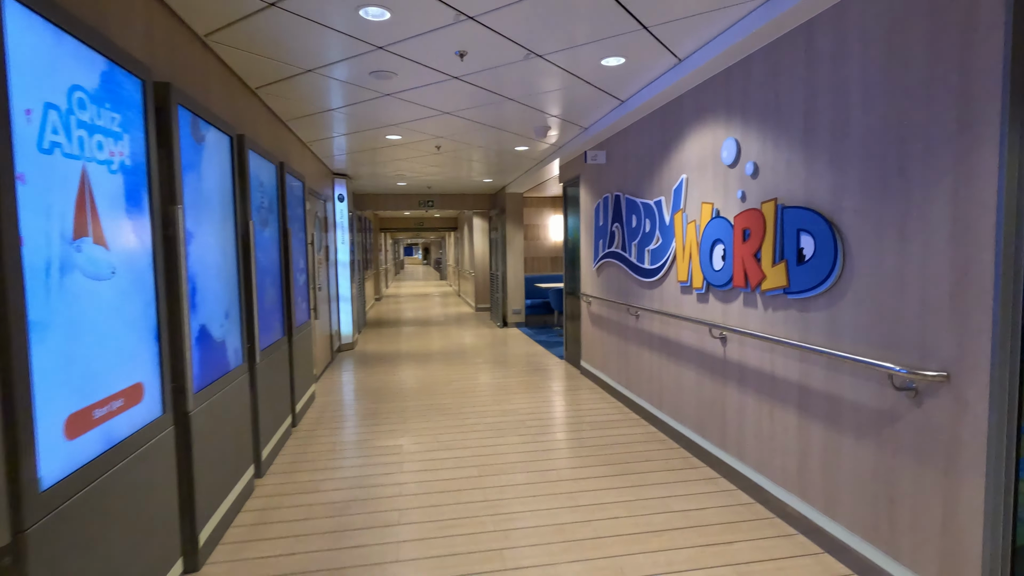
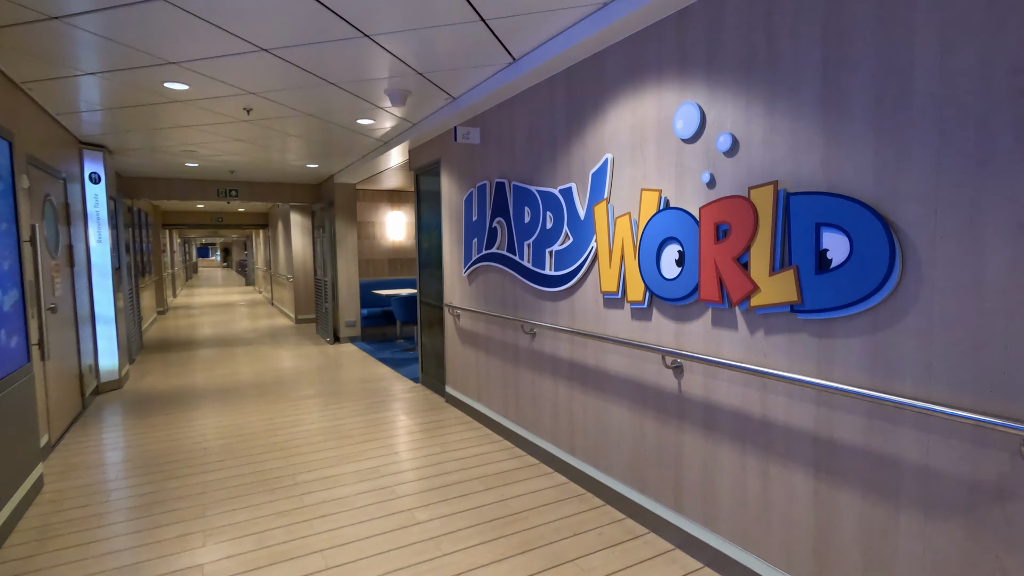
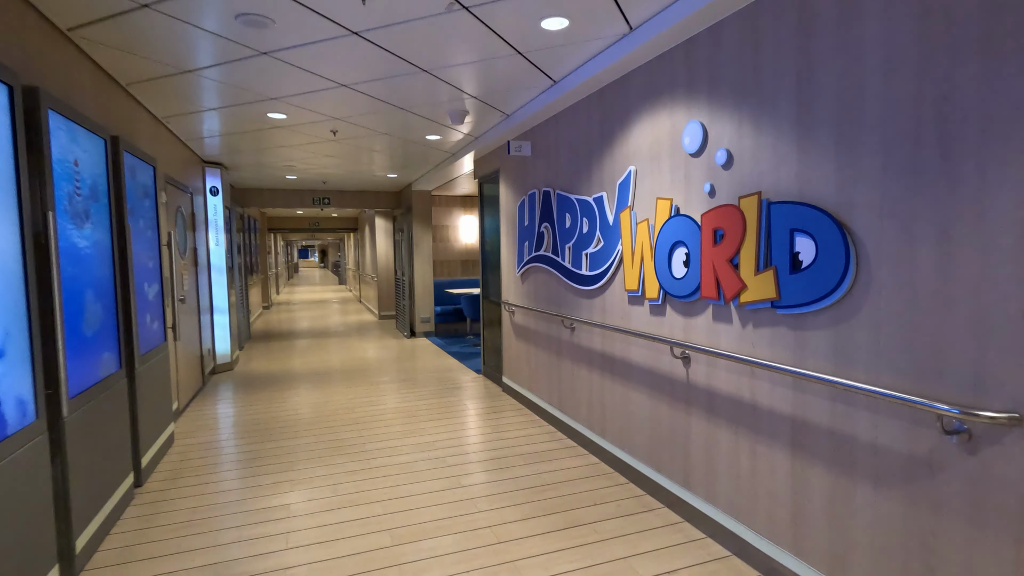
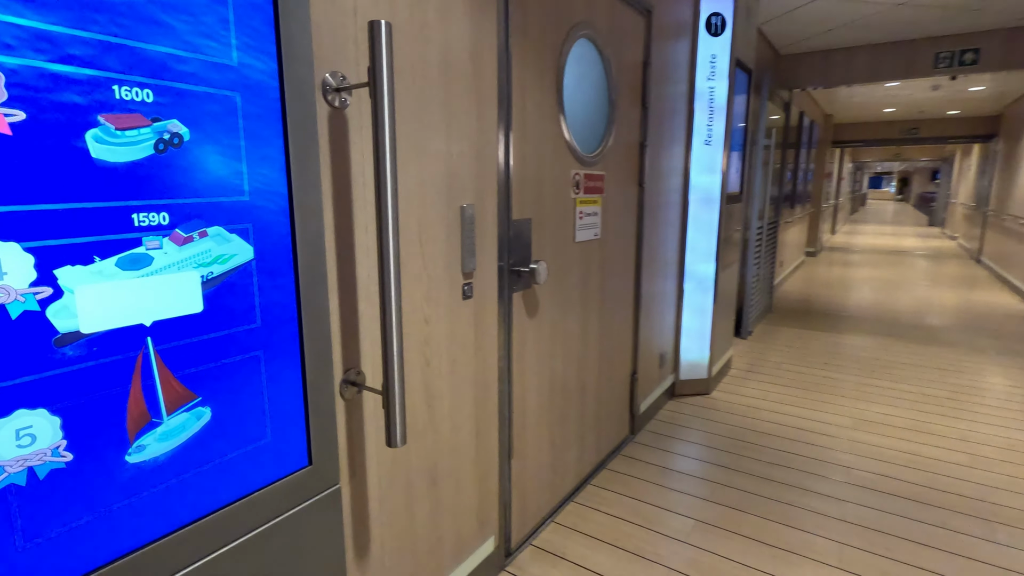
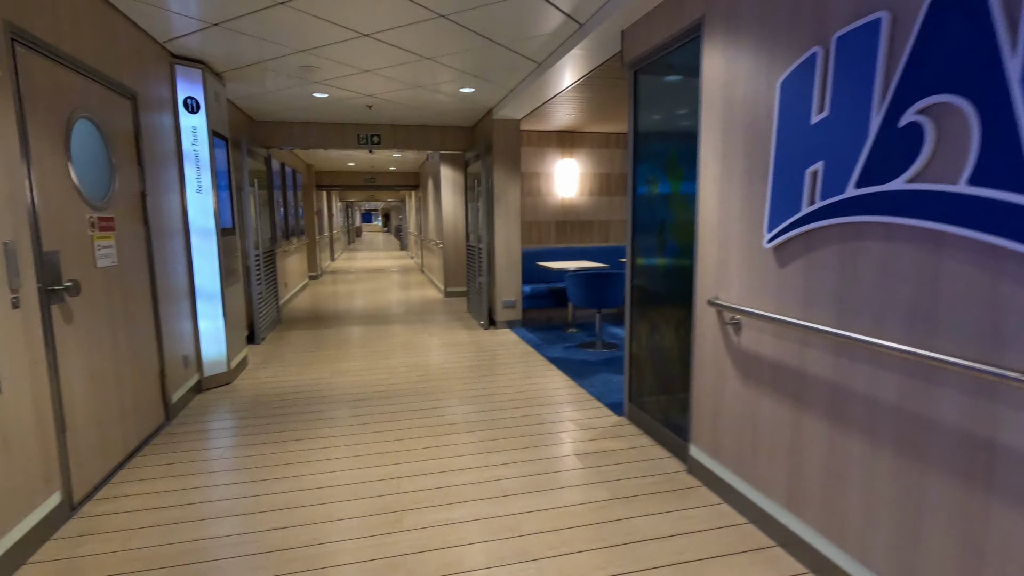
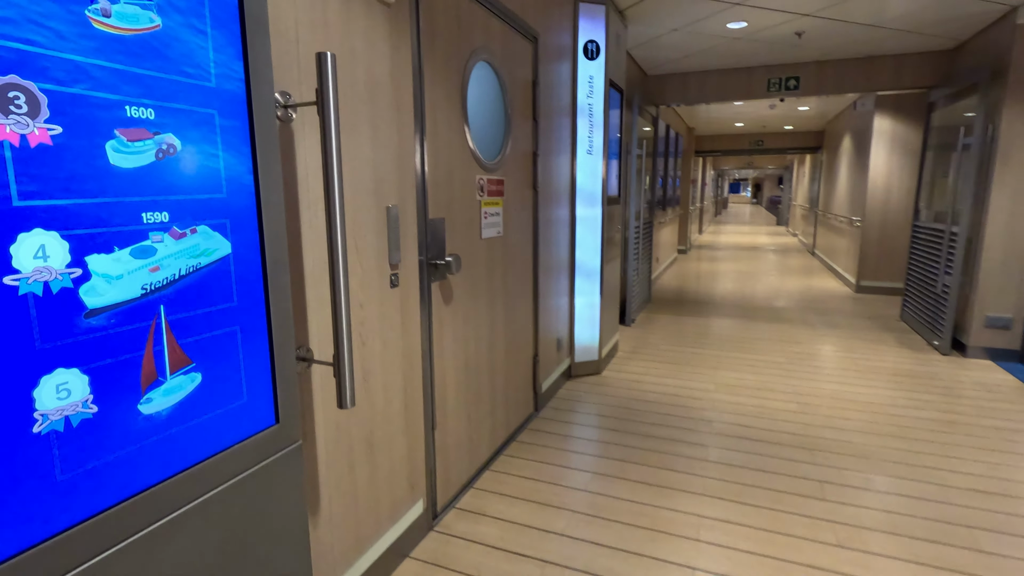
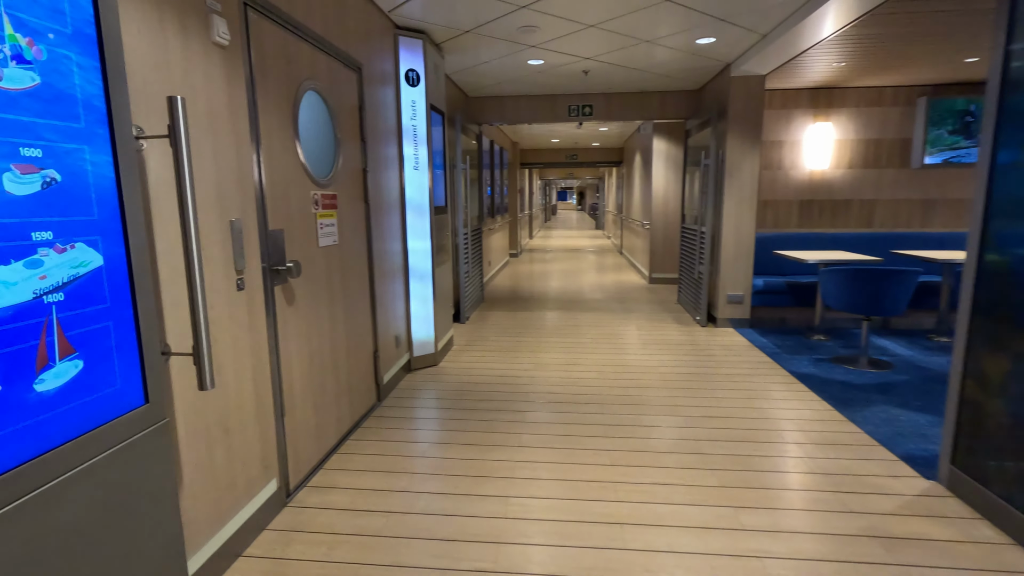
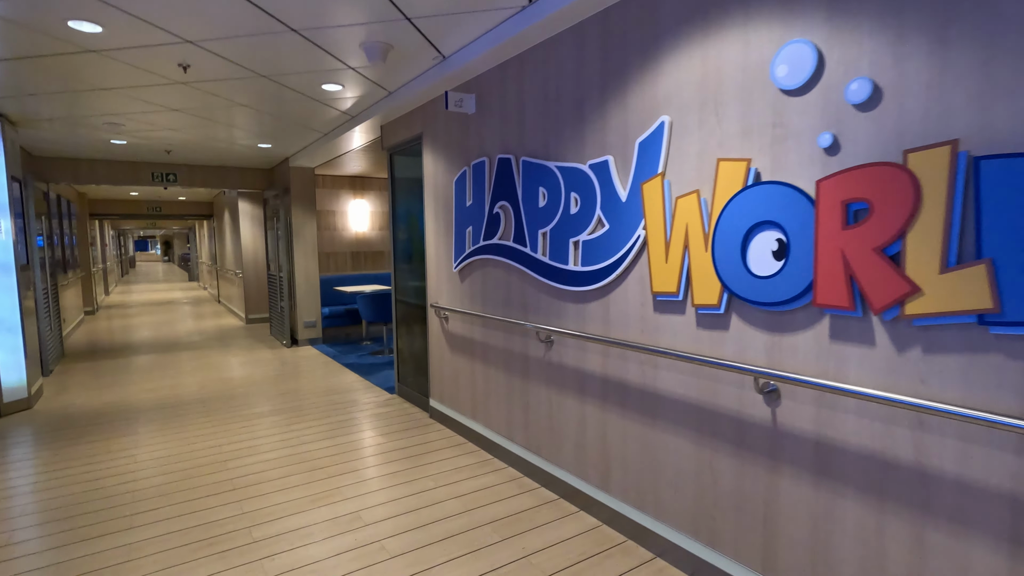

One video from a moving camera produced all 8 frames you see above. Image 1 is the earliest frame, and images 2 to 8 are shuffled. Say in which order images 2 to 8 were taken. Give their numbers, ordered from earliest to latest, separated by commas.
3, 2, 8, 5, 7, 6, 4
